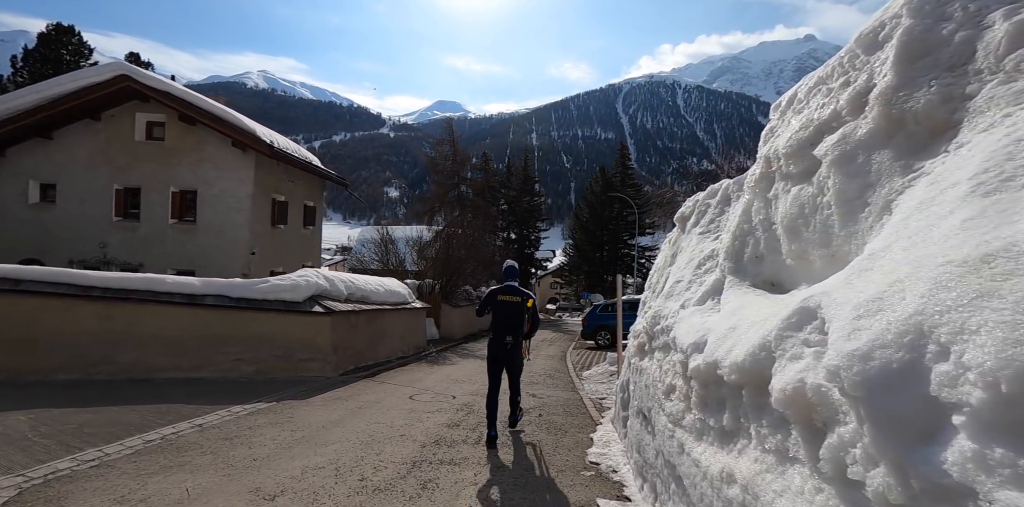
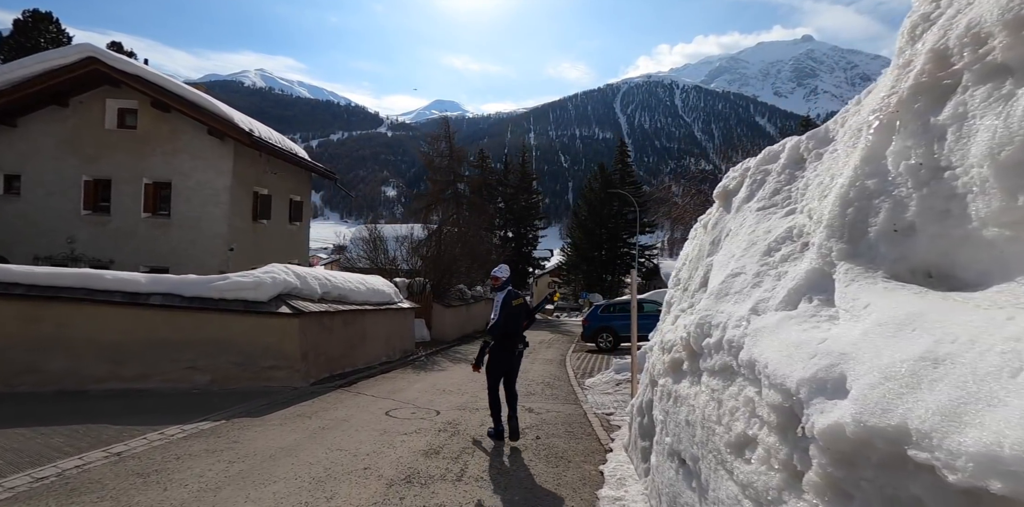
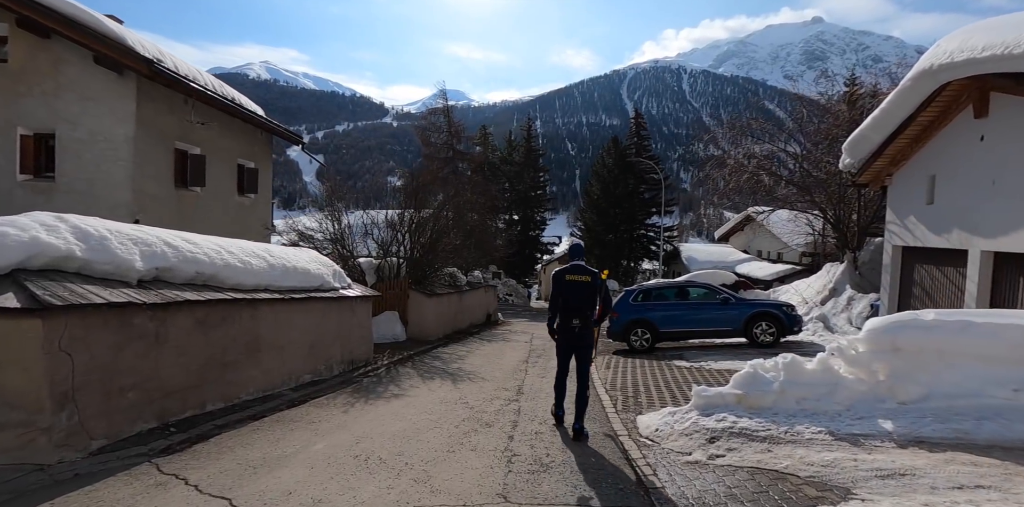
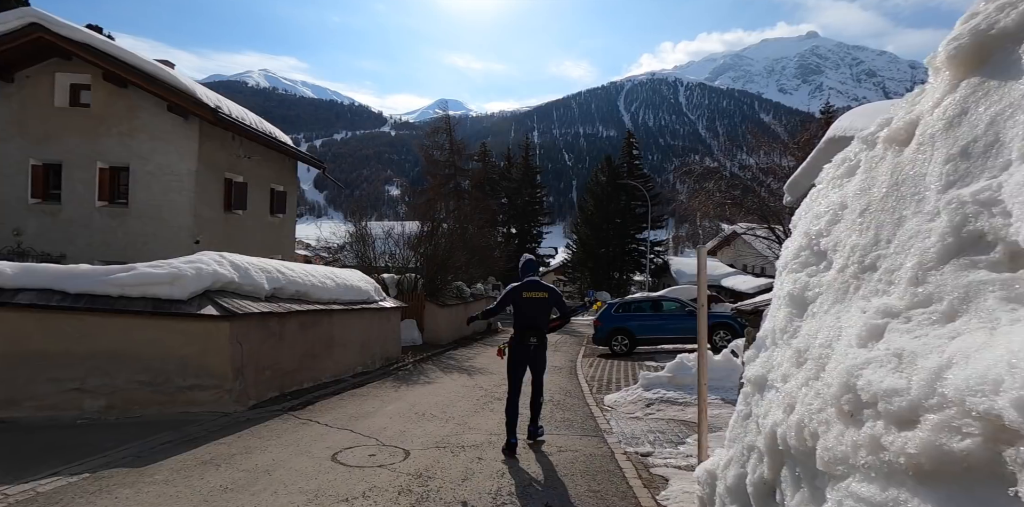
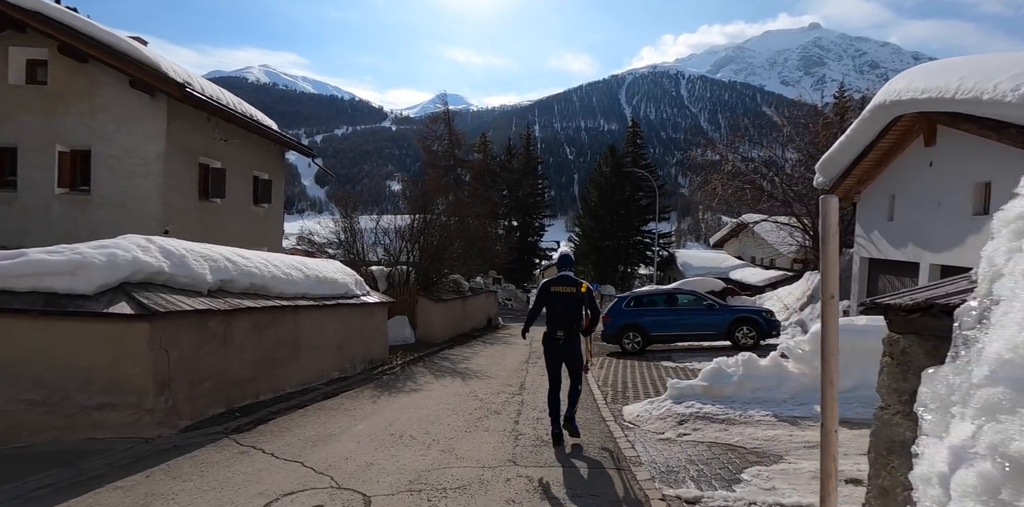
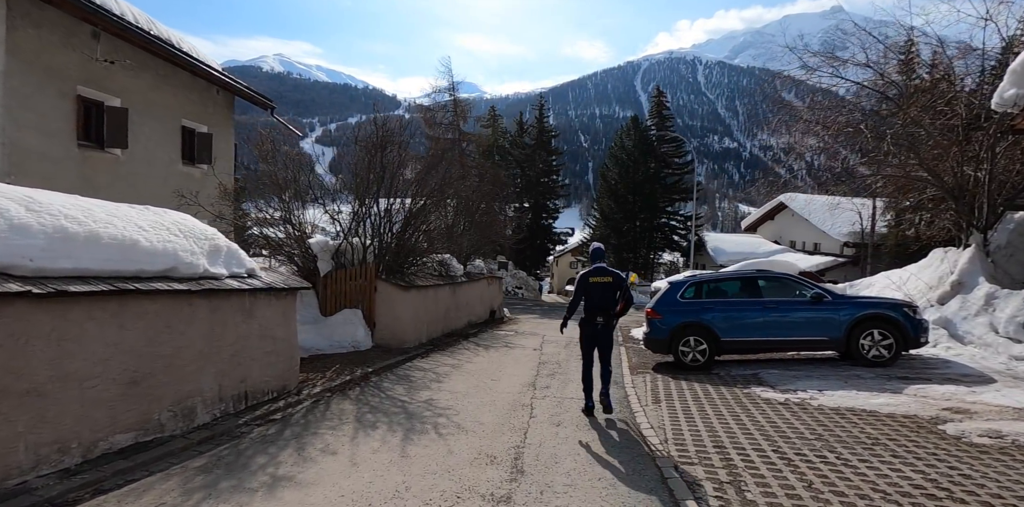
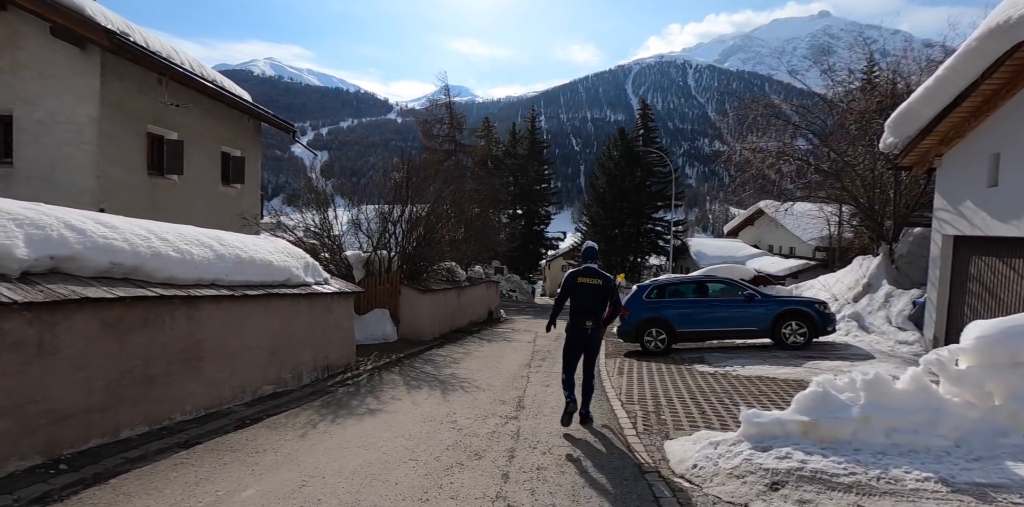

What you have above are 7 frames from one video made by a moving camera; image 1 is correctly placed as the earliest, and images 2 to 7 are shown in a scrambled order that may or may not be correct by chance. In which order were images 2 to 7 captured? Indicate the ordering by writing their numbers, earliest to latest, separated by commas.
2, 4, 5, 3, 7, 6
